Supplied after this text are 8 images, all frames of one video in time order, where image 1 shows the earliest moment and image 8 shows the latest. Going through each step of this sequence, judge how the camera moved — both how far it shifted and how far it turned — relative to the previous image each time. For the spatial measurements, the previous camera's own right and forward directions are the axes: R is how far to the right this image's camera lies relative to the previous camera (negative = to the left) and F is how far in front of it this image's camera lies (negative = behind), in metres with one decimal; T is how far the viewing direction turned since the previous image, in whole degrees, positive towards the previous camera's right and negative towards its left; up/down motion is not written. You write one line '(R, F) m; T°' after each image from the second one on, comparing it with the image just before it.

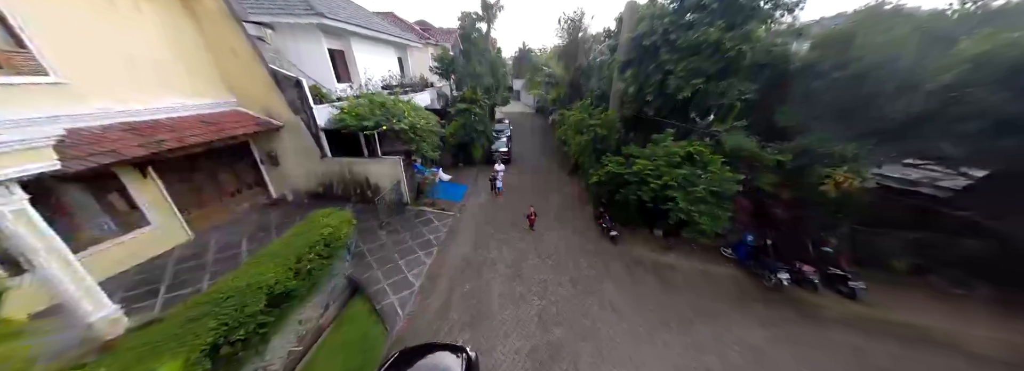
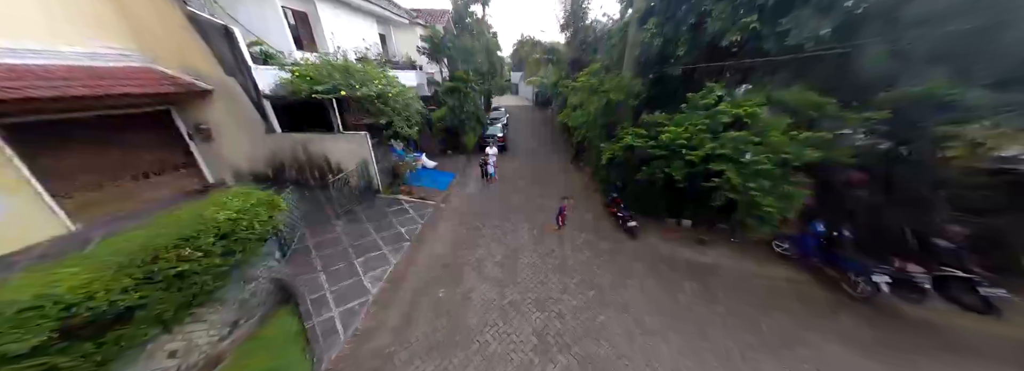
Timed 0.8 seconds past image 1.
(+0.2, +1.6) m; 0°
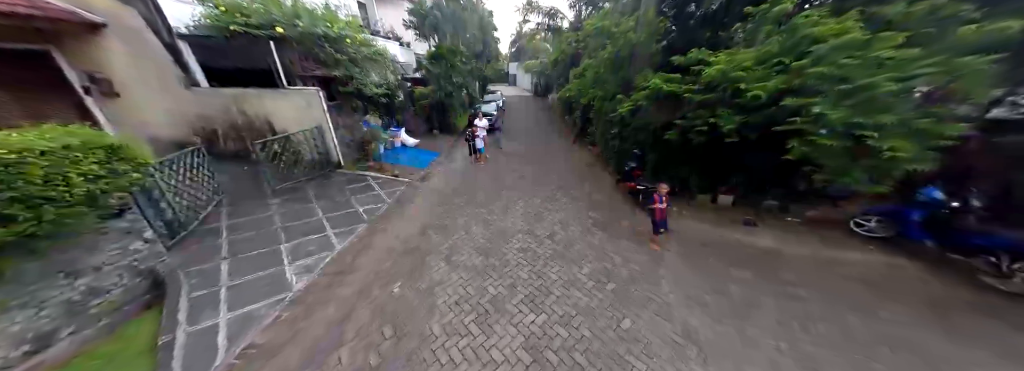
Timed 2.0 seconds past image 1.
(+0.2, +1.4) m; 0°
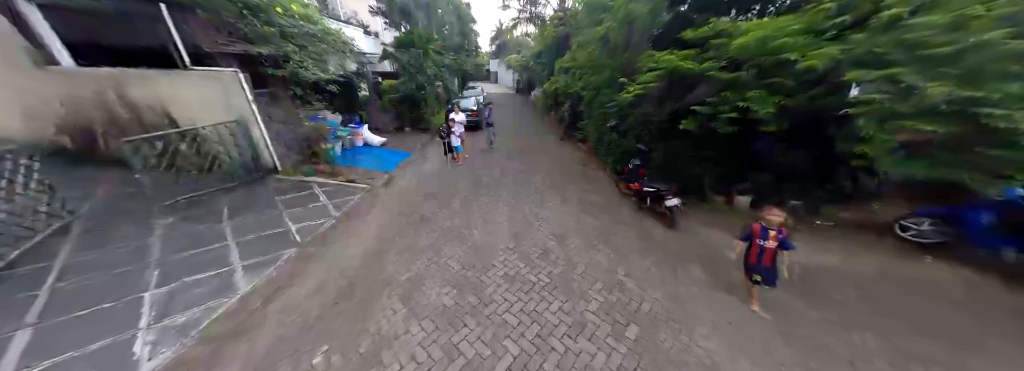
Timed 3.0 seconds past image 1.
(0.0, +1.0) m; +4°
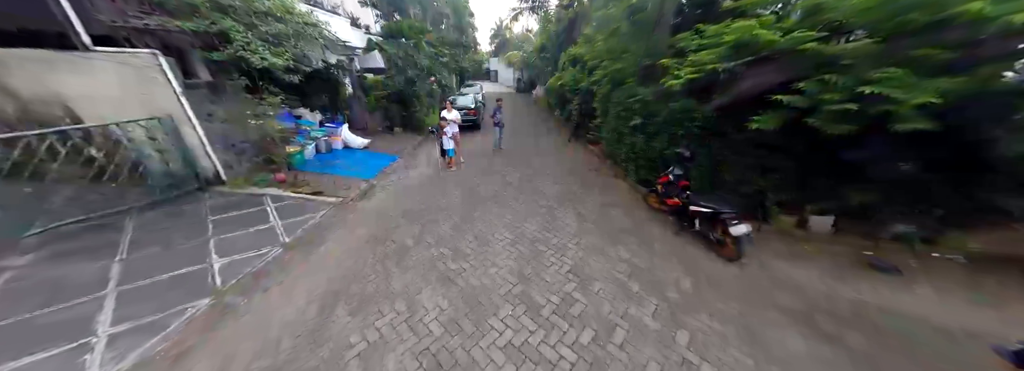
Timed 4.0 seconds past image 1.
(-0.1, +1.1) m; 0°
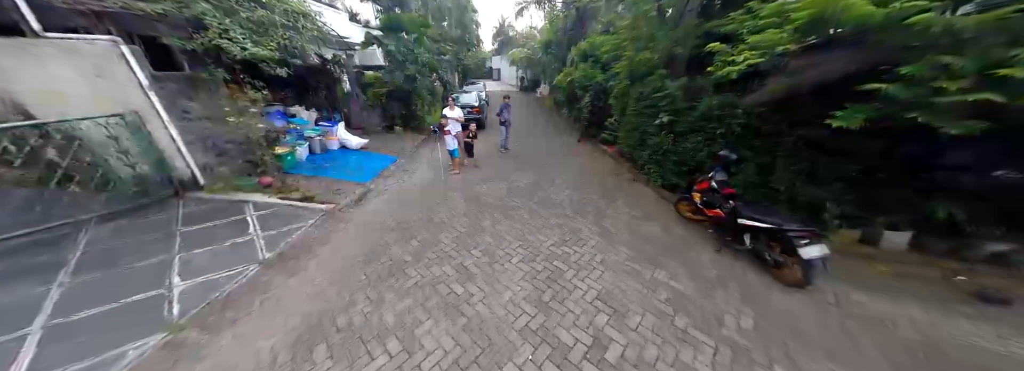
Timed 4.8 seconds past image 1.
(-0.2, +0.5) m; 0°
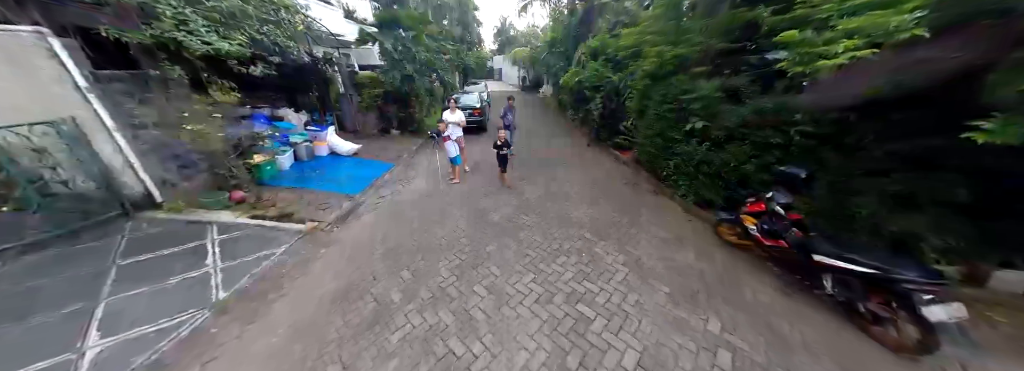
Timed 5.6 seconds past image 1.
(-0.1, +0.6) m; 0°
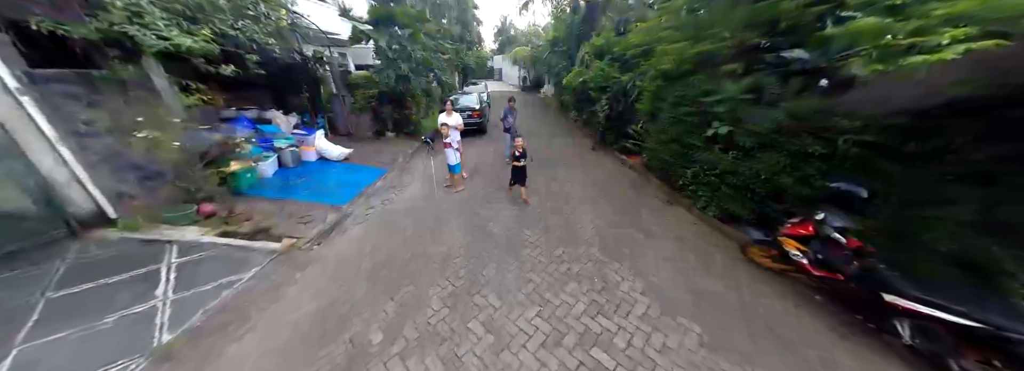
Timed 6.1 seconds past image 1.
(0.0, +0.4) m; 0°
